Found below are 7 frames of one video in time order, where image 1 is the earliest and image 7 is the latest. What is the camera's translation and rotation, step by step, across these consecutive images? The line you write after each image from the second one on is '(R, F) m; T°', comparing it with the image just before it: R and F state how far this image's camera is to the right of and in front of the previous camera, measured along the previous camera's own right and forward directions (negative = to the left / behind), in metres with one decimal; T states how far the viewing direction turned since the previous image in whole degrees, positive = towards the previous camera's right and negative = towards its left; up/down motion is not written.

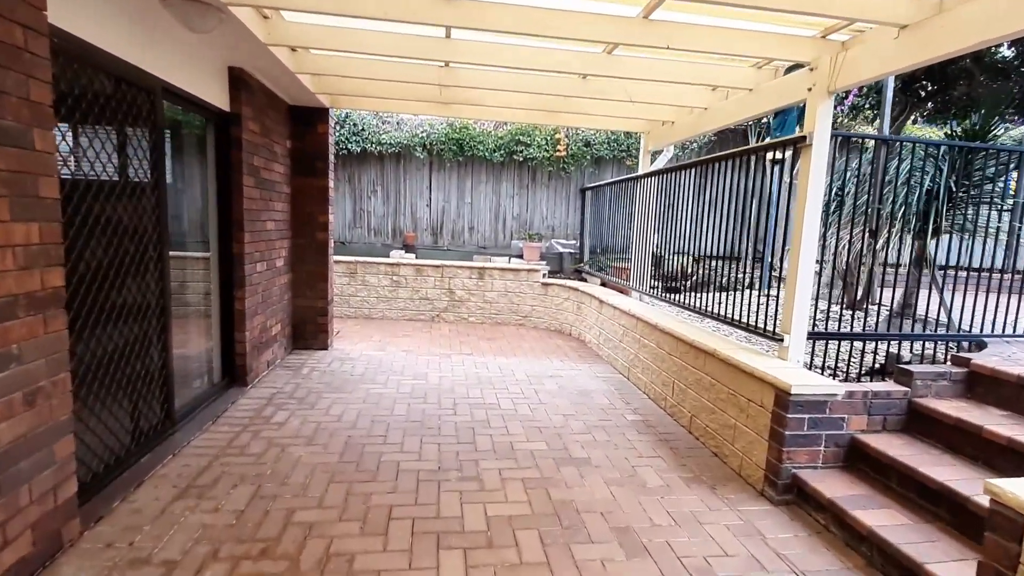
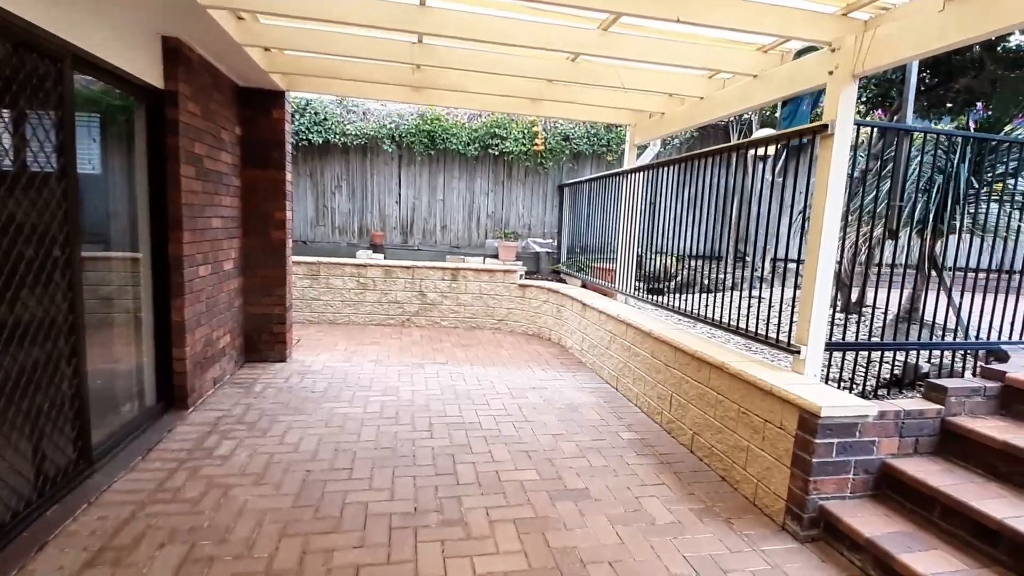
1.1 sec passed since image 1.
(-0.1, +0.4) m; +4°
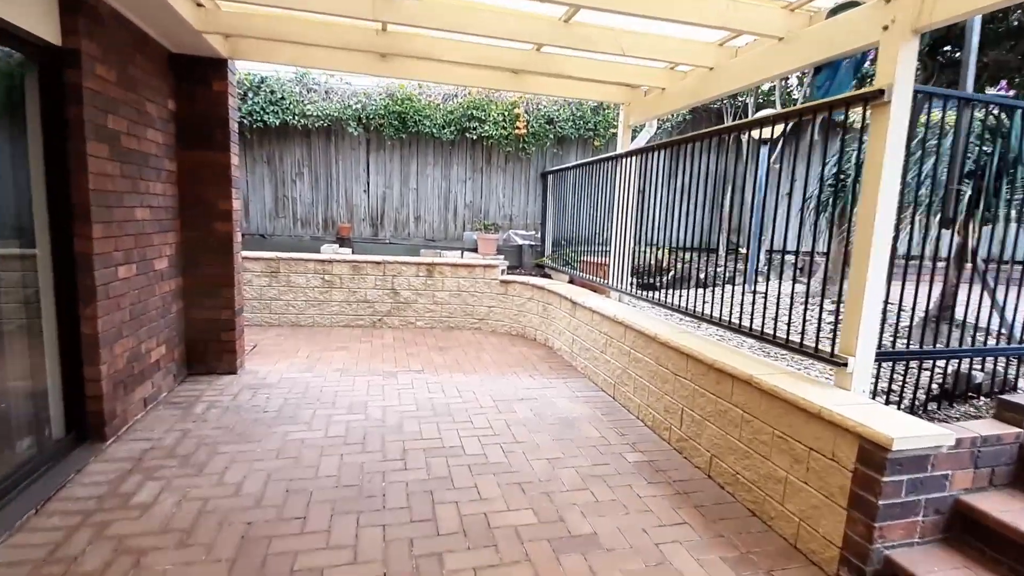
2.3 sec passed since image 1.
(-0.1, +0.5) m; +3°
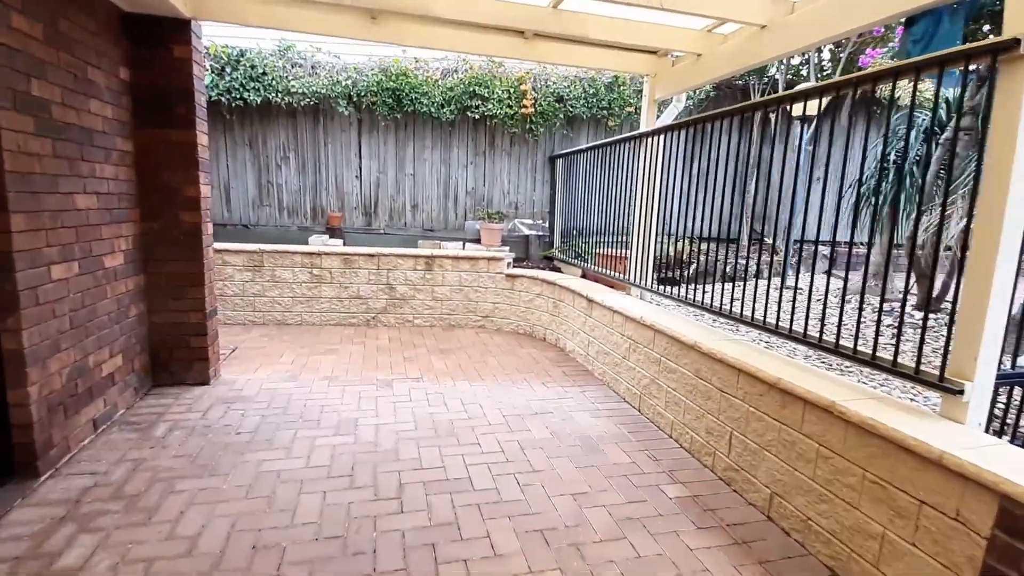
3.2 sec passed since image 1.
(-0.1, +0.5) m; 0°
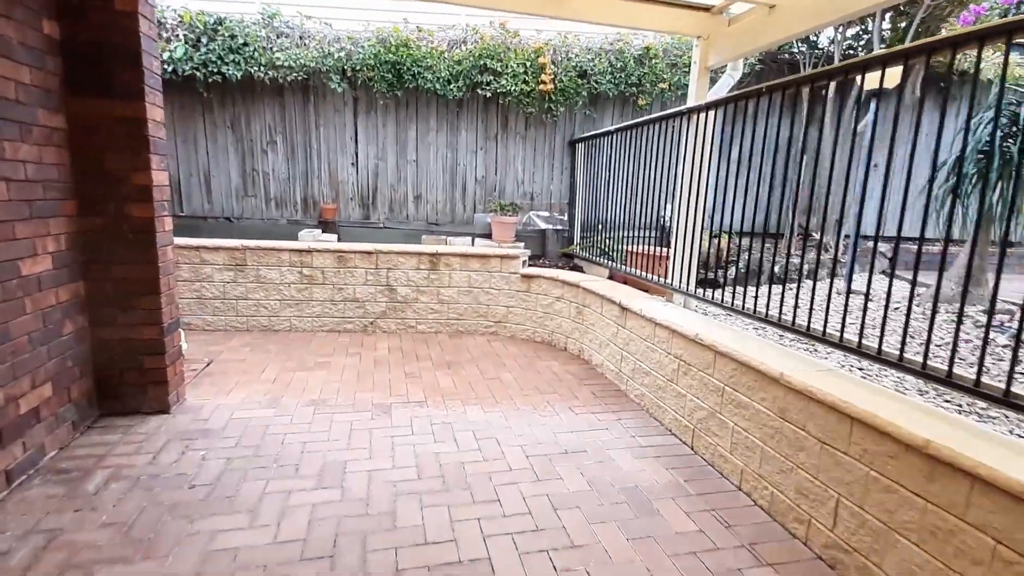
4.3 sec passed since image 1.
(-0.1, +0.6) m; 0°
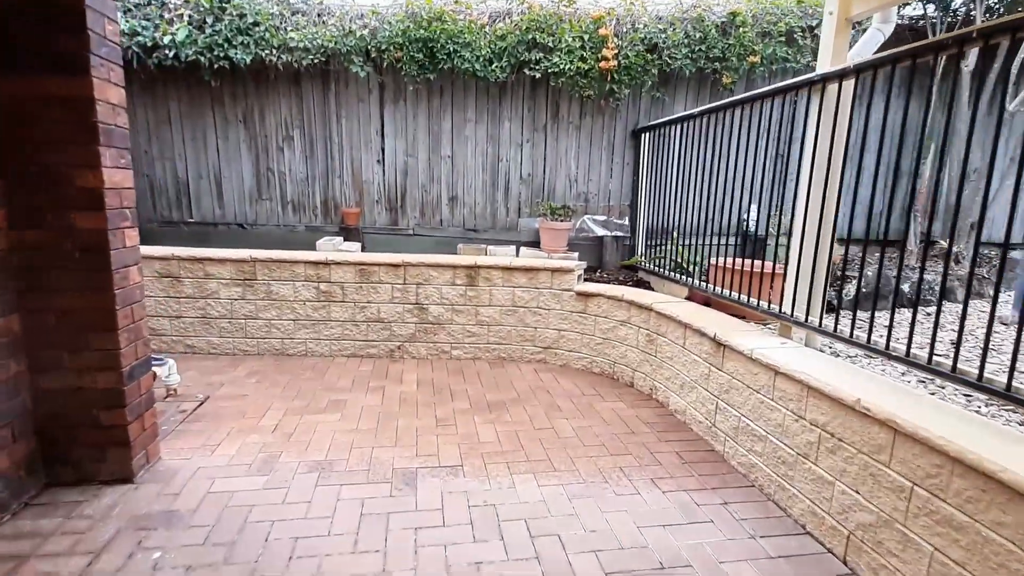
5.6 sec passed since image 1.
(-0.1, +0.8) m; -4°
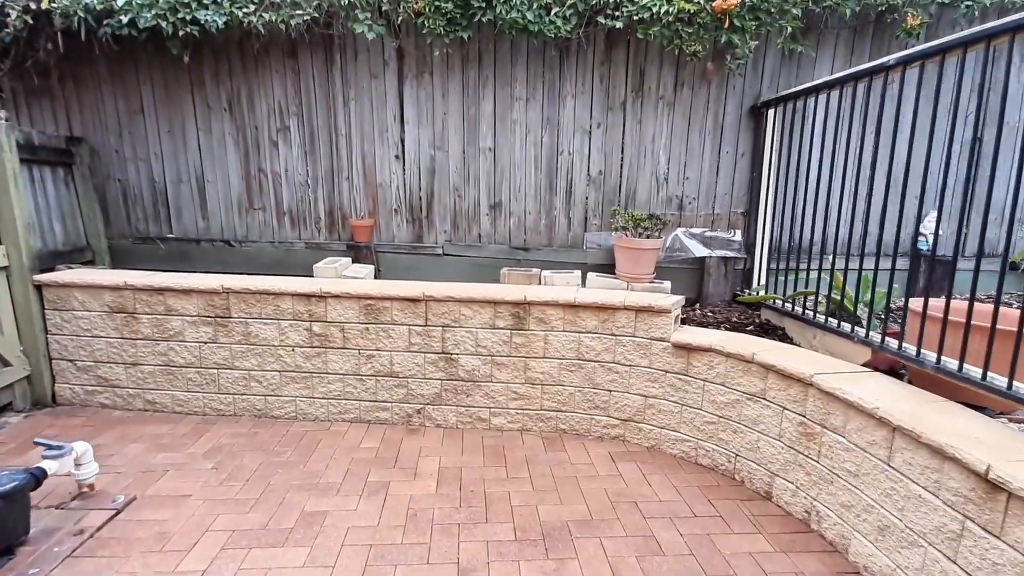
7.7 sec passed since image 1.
(-0.1, +1.2) m; -6°
